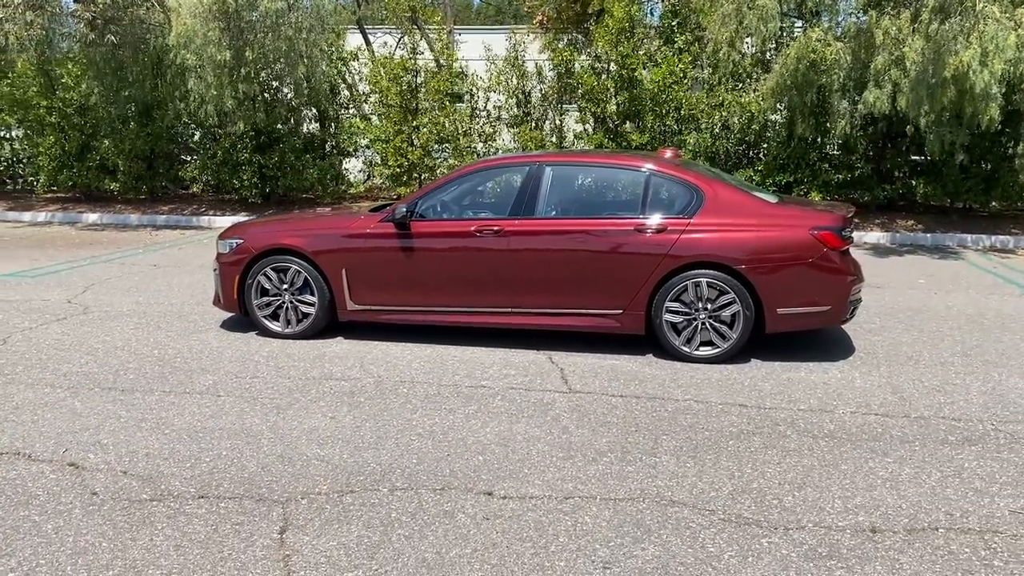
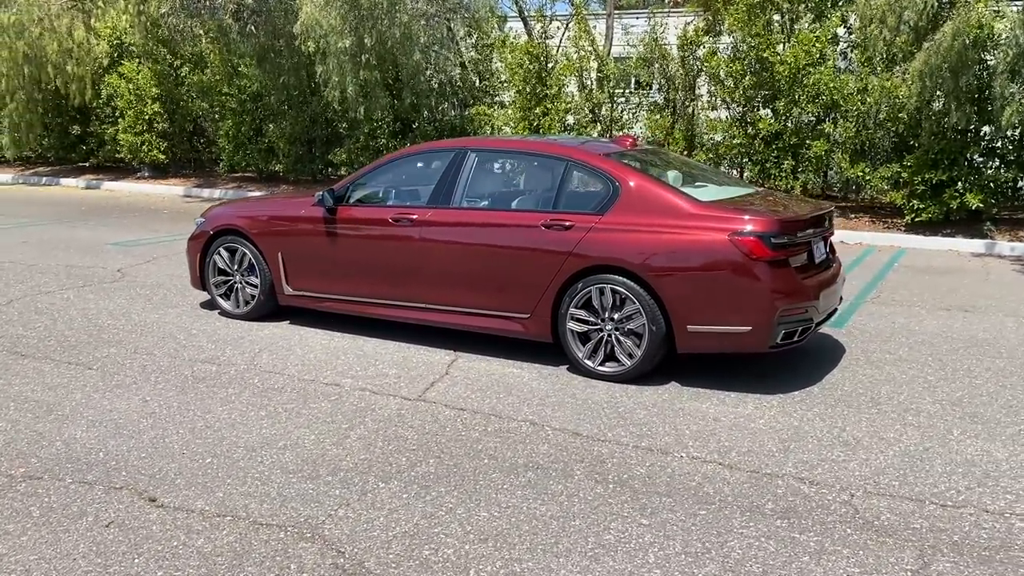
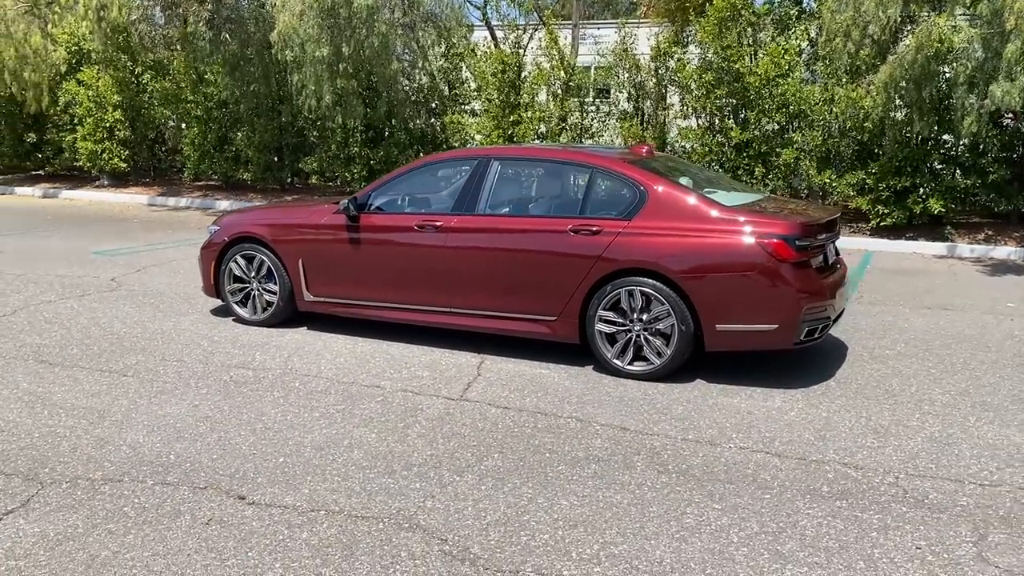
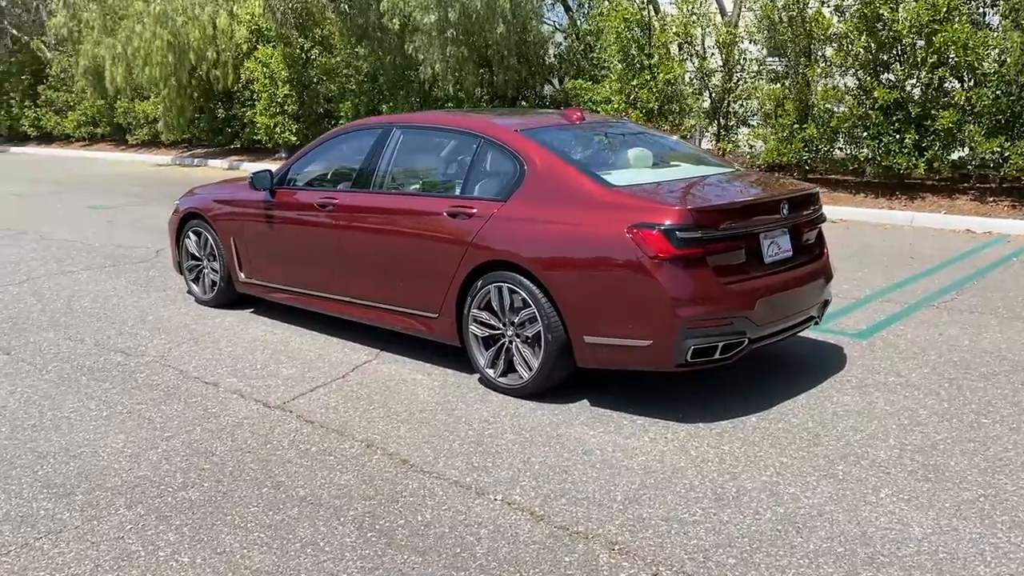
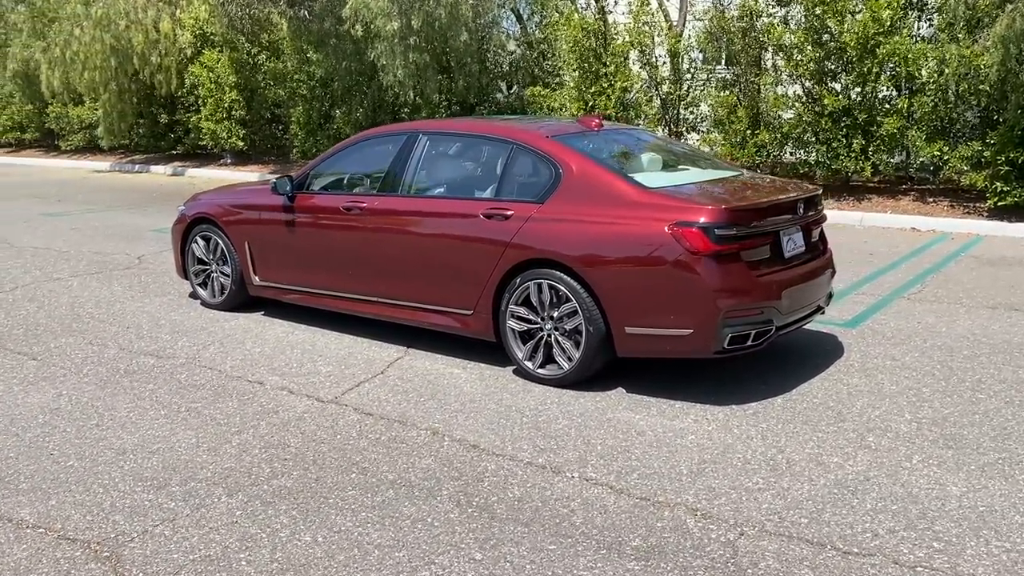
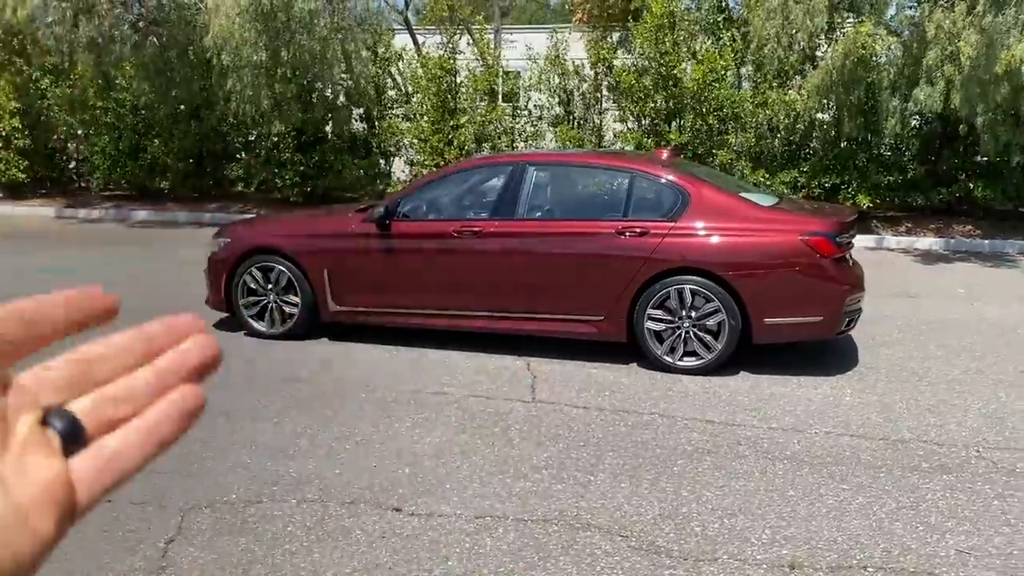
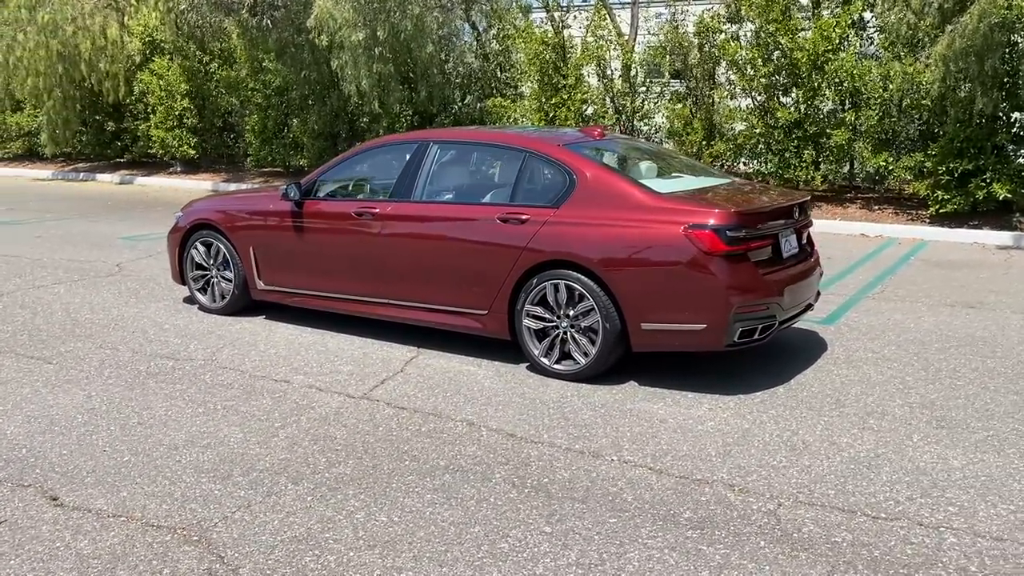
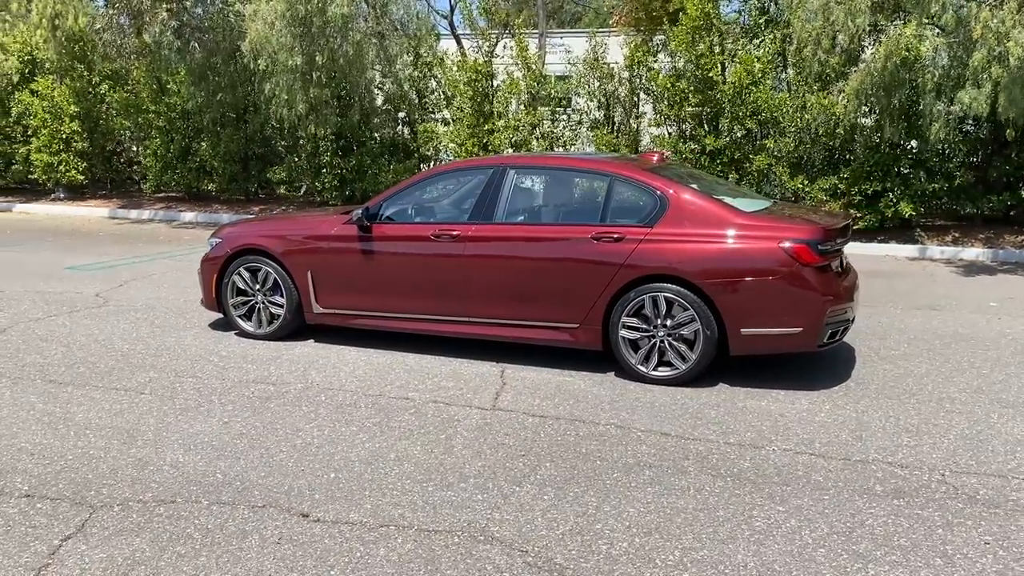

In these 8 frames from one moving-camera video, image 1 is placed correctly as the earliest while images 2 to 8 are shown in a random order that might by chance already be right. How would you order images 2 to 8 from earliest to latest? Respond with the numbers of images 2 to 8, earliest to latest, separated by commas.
6, 8, 3, 2, 7, 5, 4
